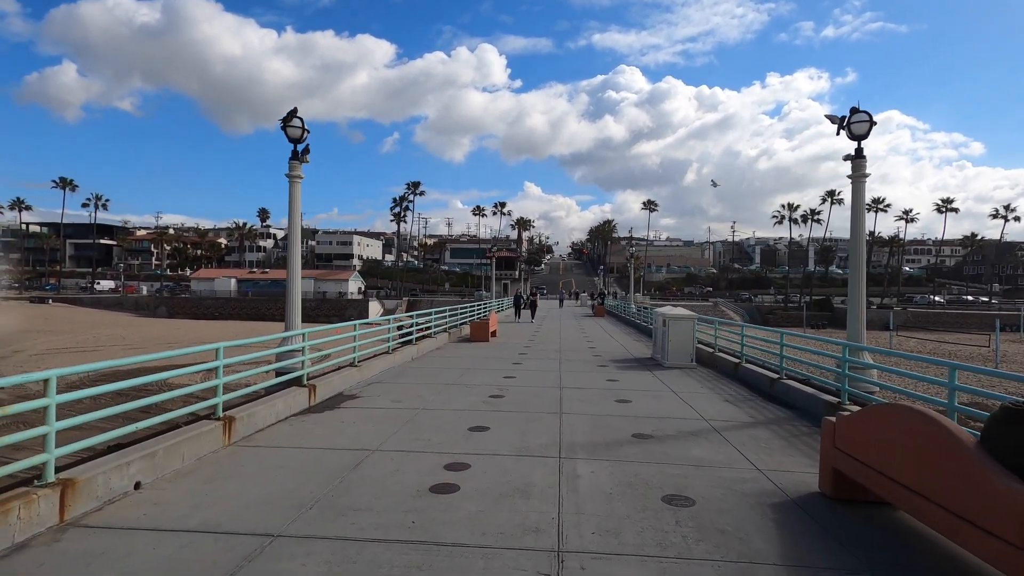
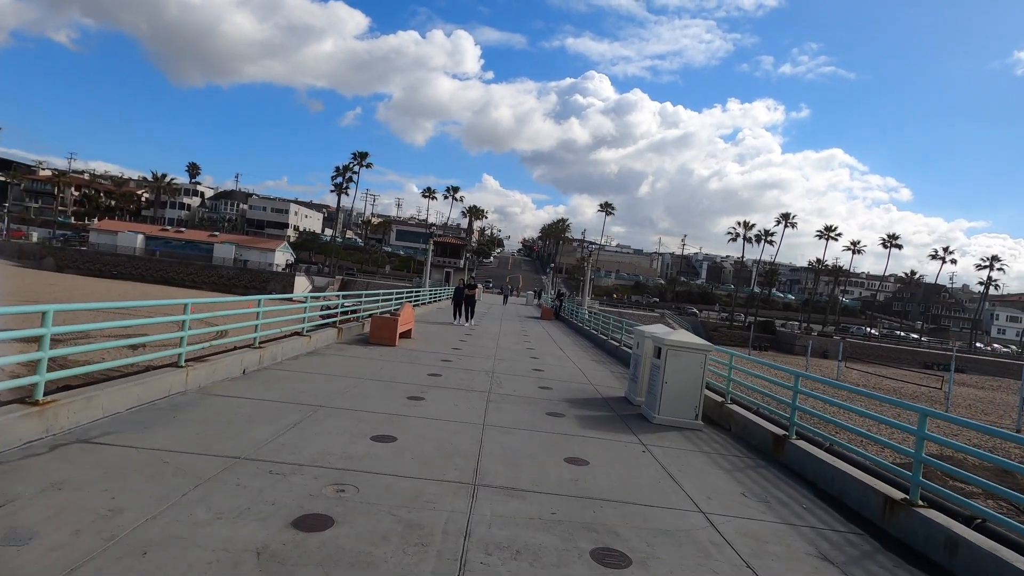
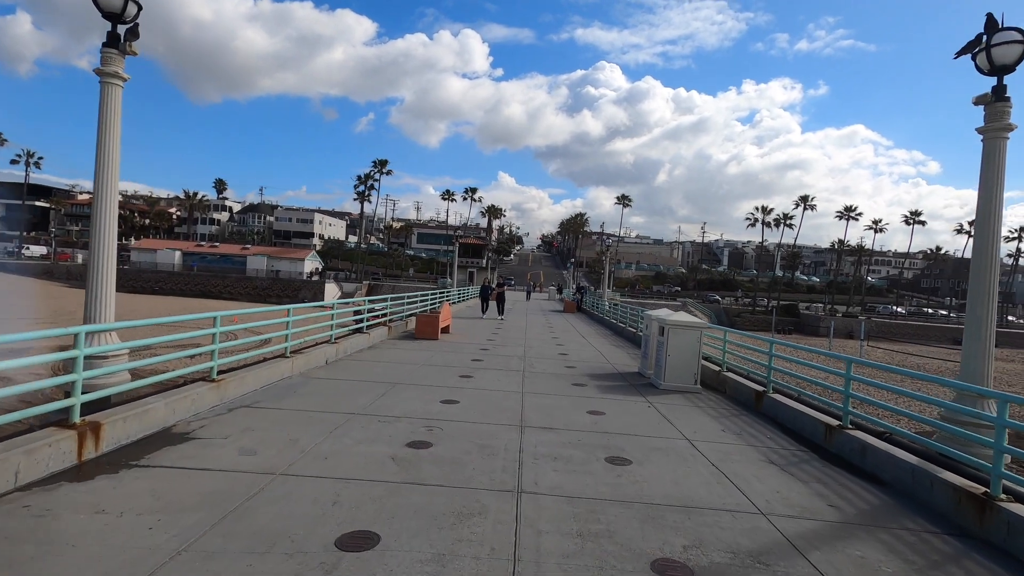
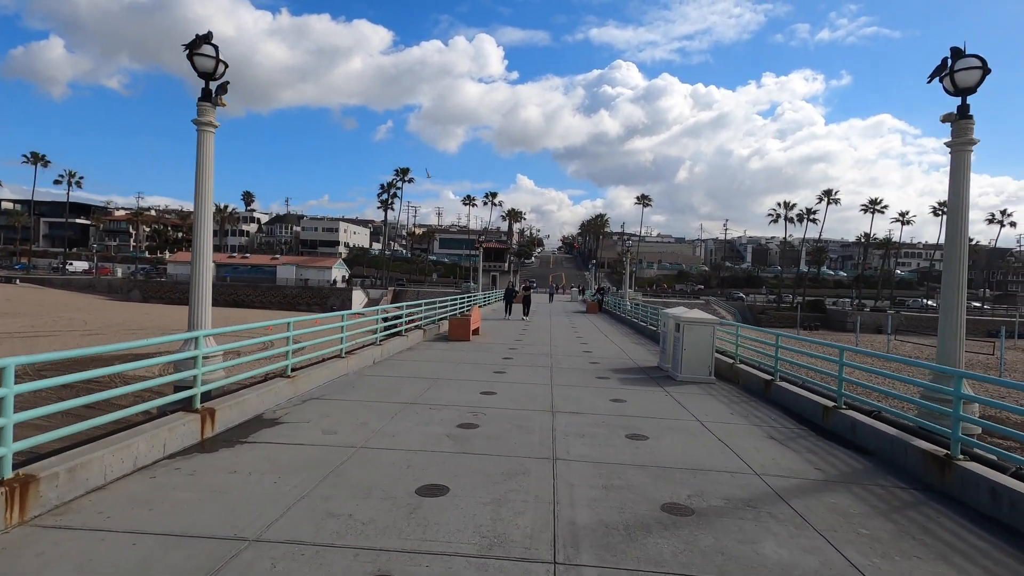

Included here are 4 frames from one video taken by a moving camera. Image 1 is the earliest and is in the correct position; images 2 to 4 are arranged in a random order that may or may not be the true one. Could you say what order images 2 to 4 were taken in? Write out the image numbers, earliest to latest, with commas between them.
4, 3, 2
